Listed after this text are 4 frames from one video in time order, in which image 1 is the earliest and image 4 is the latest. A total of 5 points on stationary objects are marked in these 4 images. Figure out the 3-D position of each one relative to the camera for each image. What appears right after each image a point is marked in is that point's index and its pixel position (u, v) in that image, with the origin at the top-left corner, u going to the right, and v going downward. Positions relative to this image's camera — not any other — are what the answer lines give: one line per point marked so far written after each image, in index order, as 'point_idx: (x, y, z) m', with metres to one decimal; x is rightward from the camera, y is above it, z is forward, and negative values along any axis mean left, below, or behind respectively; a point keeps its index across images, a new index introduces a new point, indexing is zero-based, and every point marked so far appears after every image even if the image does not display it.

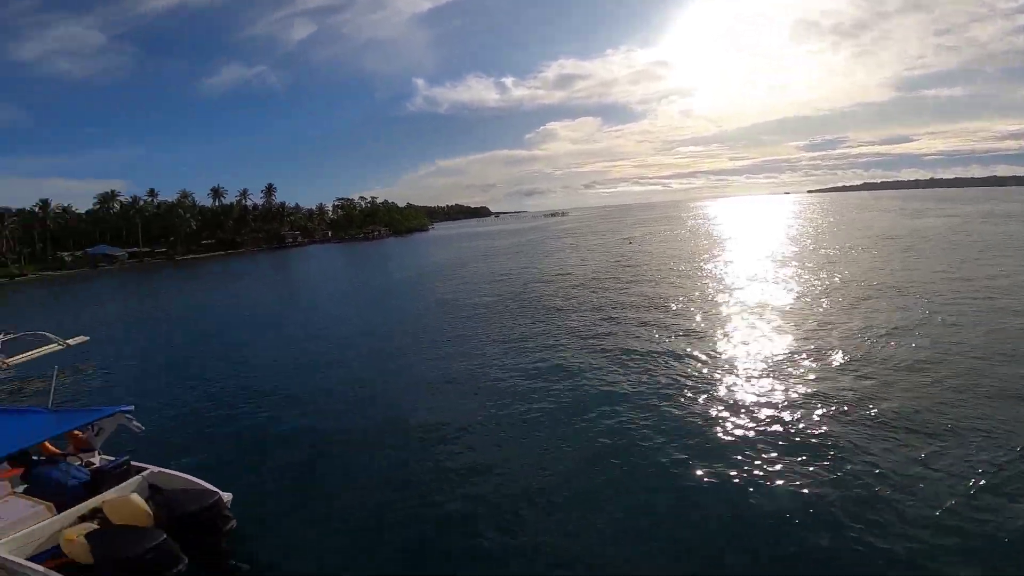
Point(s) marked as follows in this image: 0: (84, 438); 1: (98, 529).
0: (-9.0, -3.1, +11.3) m
1: (-6.2, -3.6, +8.1) m
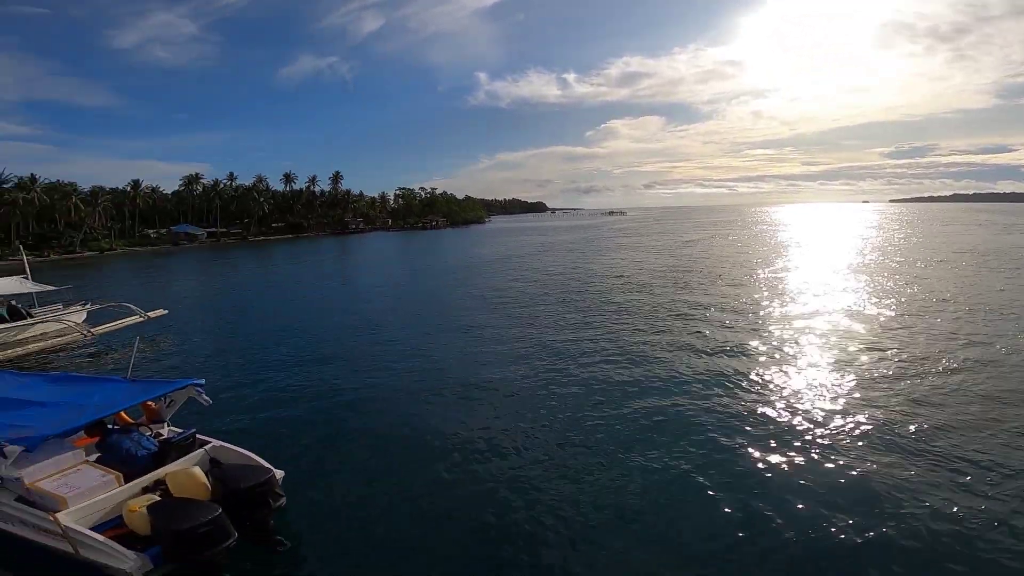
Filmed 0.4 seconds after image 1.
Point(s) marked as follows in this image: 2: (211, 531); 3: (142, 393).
0: (-8.0, -2.6, +11.9) m
1: (-5.6, -3.3, +8.4) m
2: (-4.4, -3.6, +7.9) m
3: (-7.5, -2.0, +10.8) m
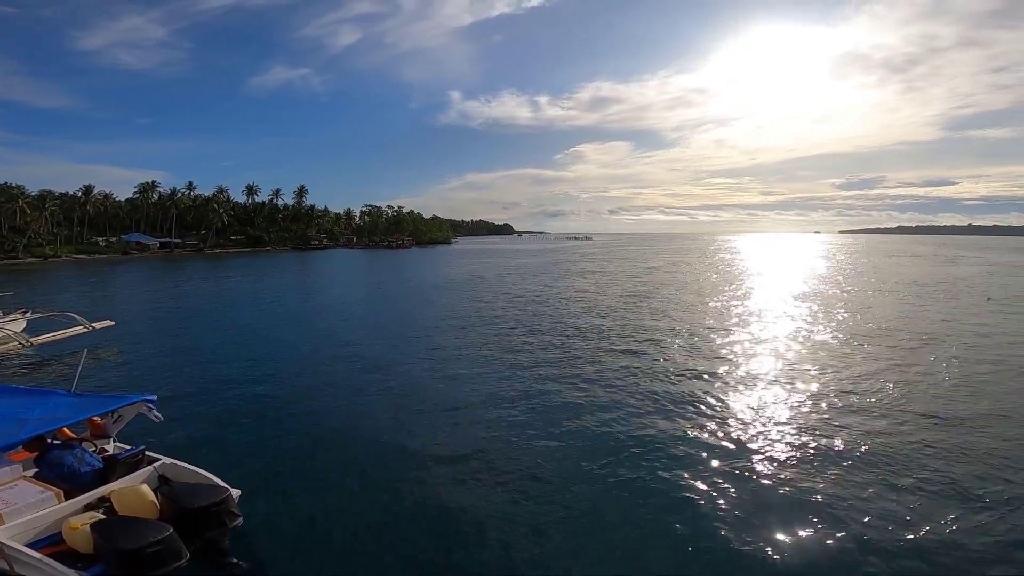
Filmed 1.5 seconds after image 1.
0: (-9.0, -3.0, +11.8) m
1: (-6.4, -3.6, +8.4) m
2: (-5.2, -3.9, +8.0) m
3: (-8.4, -2.4, +10.7) m
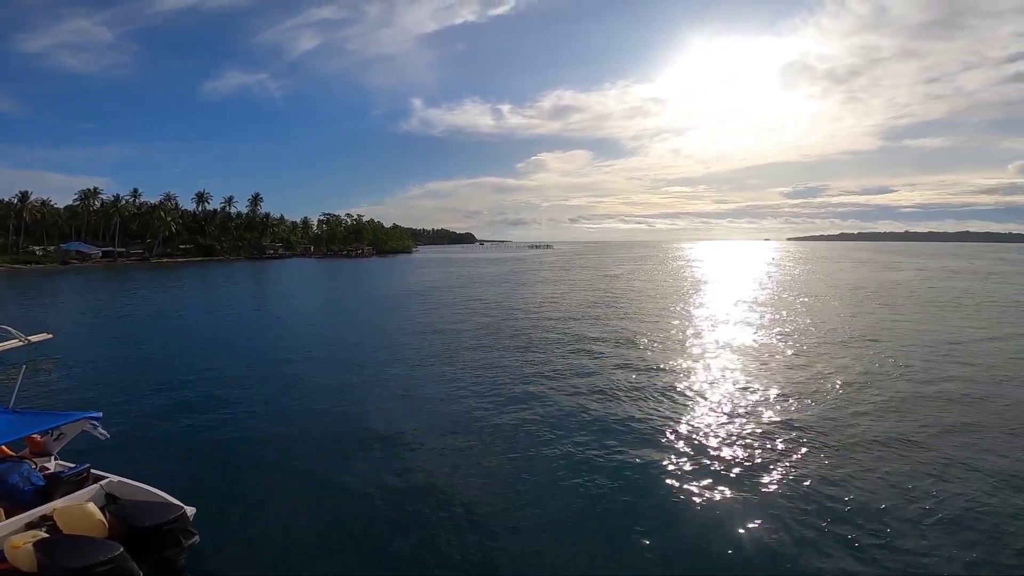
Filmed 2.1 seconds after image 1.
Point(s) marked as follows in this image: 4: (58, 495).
0: (-9.9, -3.3, +11.4) m
1: (-7.0, -3.8, +8.2) m
2: (-5.8, -4.1, +7.8) m
3: (-9.2, -2.7, +10.4) m
4: (-7.9, -3.6, +9.4) m
